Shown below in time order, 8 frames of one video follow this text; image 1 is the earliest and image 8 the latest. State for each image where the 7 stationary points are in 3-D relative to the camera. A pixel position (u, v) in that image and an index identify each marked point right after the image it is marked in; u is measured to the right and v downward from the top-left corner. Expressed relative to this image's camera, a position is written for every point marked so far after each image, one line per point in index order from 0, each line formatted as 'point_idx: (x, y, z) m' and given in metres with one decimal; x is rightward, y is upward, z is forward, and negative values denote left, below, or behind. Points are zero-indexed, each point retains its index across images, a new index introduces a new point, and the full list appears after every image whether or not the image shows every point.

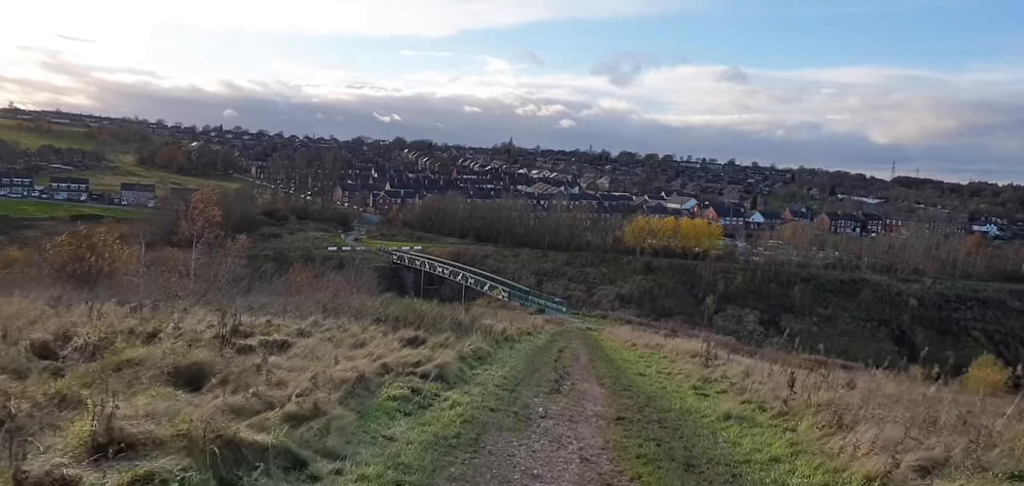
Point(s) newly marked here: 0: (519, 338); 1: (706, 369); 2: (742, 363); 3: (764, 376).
0: (+0.2, -2.3, +17.5) m
1: (+3.5, -2.2, +12.6) m
2: (+4.8, -2.5, +15.1) m
3: (+4.2, -2.2, +11.8) m
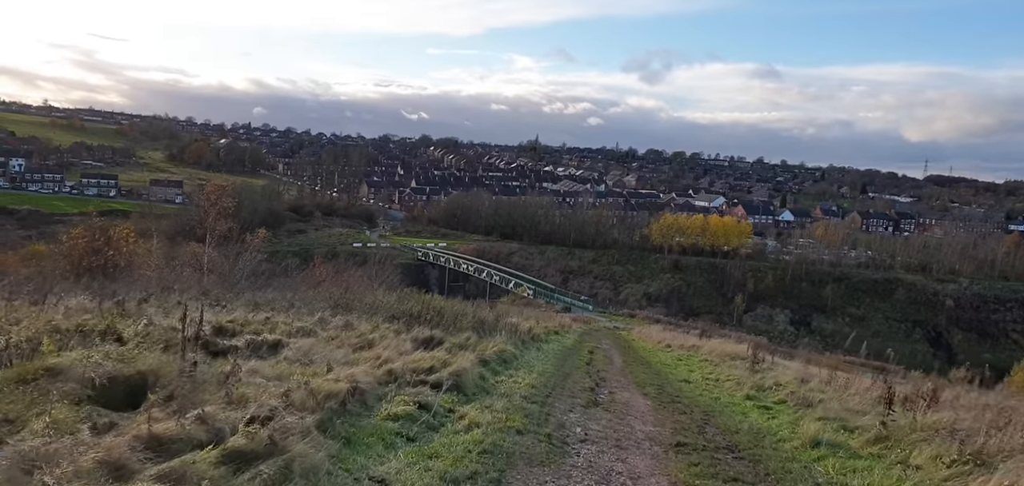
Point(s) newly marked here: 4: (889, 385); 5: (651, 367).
0: (+0.8, -2.1, +16.4) m
1: (+3.9, -2.1, +11.3) m
2: (+5.3, -2.4, +13.9) m
3: (+4.6, -2.1, +10.5) m
4: (+5.6, -2.1, +10.4) m
5: (+2.3, -2.1, +12.2) m
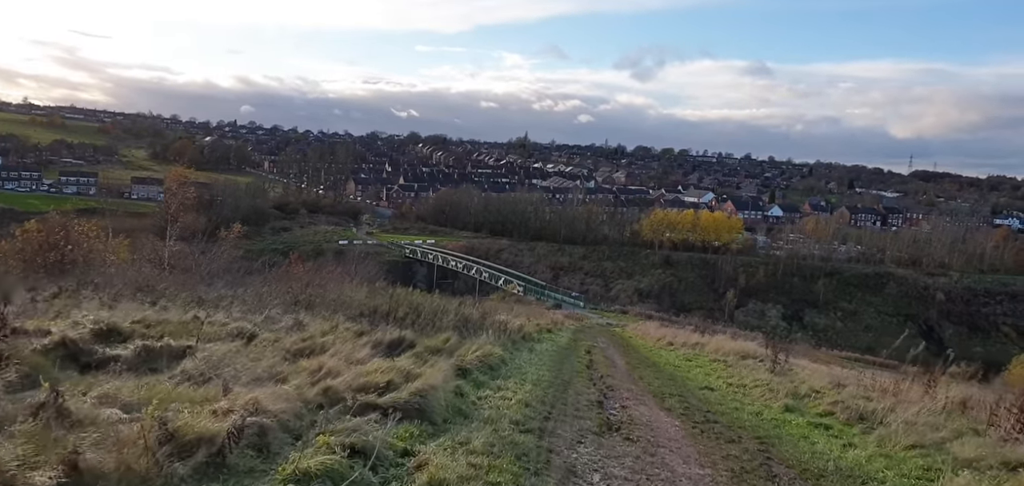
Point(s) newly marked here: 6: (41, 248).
0: (+0.6, -1.9, +14.8) m
1: (+3.7, -1.8, +9.9) m
2: (+5.1, -2.2, +12.4) m
3: (+4.5, -1.9, +9.1) m
4: (+5.4, -1.9, +8.9) m
5: (+2.2, -1.9, +10.6) m
6: (-13.1, -0.2, +20.0) m
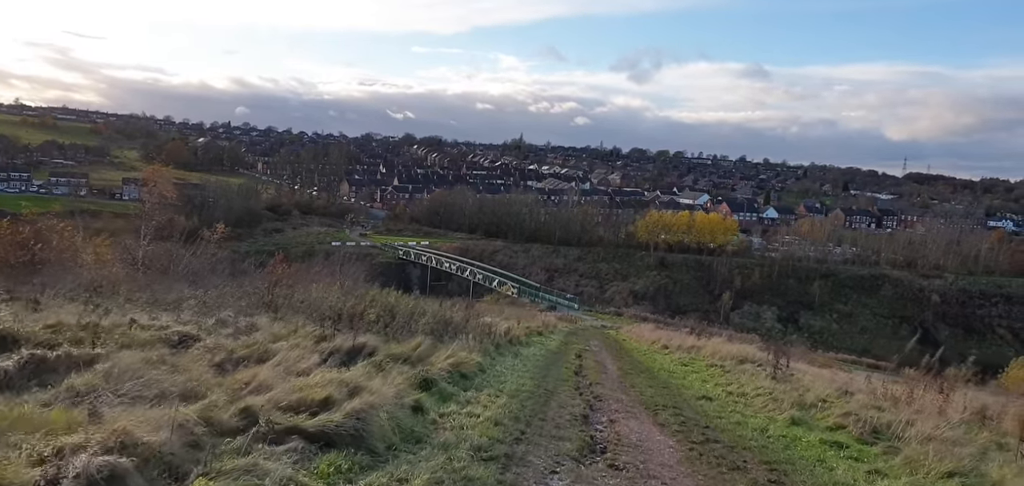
0: (+0.3, -1.9, +14.1) m
1: (+3.5, -1.8, +9.2) m
2: (+4.9, -2.1, +11.7) m
3: (+4.2, -1.8, +8.4) m
4: (+5.2, -1.9, +8.2) m
5: (+1.9, -1.9, +9.9) m
6: (-13.4, -0.1, +19.2) m
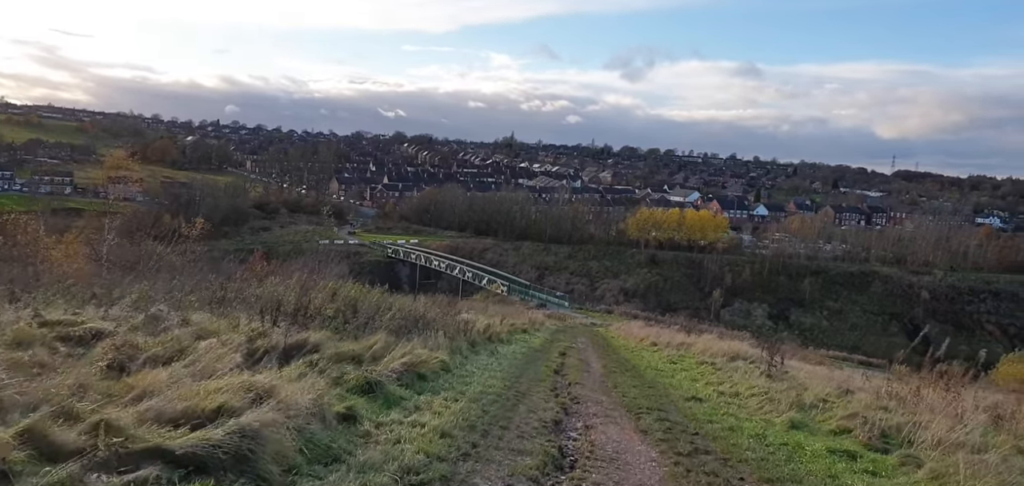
0: (-0.1, -1.7, +13.4) m
1: (+3.2, -1.7, +8.5) m
2: (+4.5, -2.0, +11.1) m
3: (+3.9, -1.7, +7.7) m
4: (+4.9, -1.7, +7.6) m
5: (+1.6, -1.7, +9.3) m
6: (-13.8, 0.0, +18.3) m
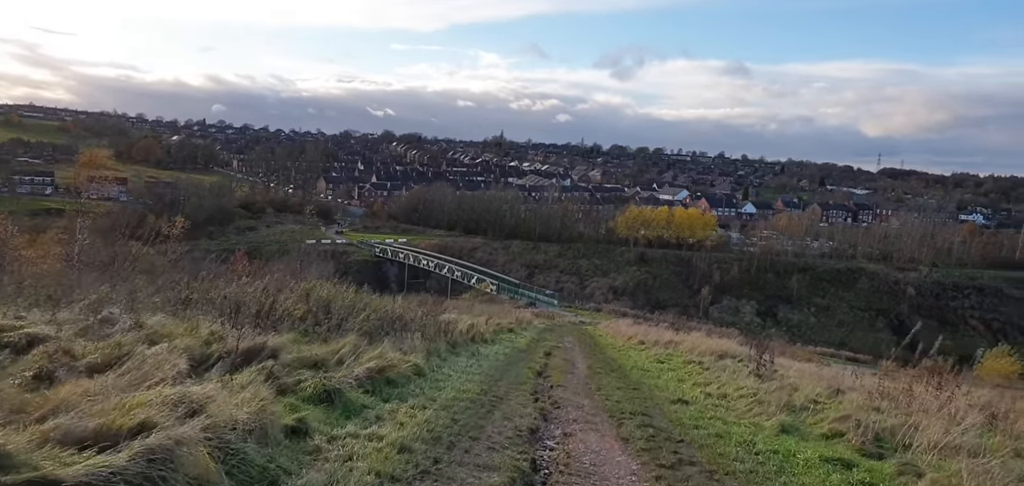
0: (-0.3, -1.7, +13.1) m
1: (+3.0, -1.6, +8.2) m
2: (+4.3, -1.9, +10.8) m
3: (+3.7, -1.6, +7.5) m
4: (+4.7, -1.7, +7.3) m
5: (+1.4, -1.7, +9.0) m
6: (-14.2, 0.0, +17.8) m
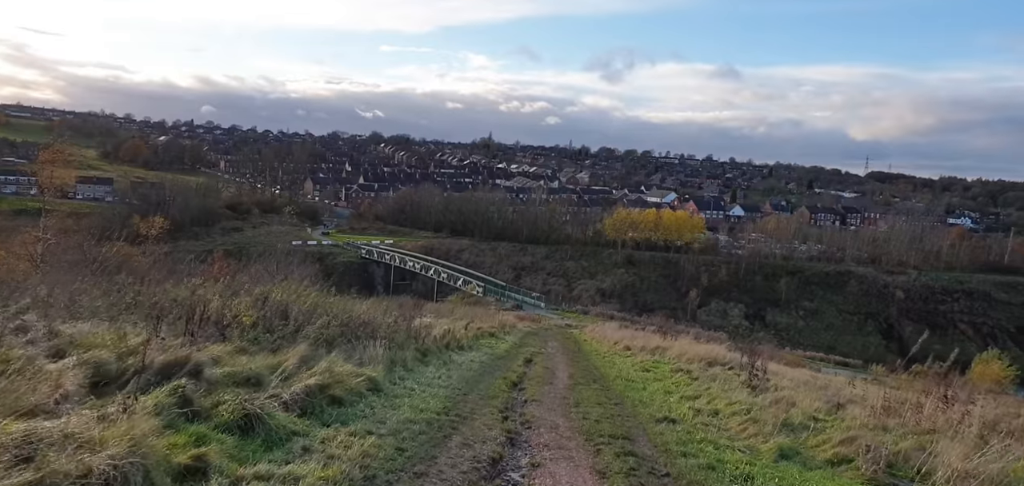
0: (-0.7, -1.7, +12.5) m
1: (+2.7, -1.6, +7.7) m
2: (+4.0, -1.9, +10.3) m
3: (+3.5, -1.6, +6.9) m
4: (+4.5, -1.7, +6.8) m
5: (+1.1, -1.7, +8.4) m
6: (-14.6, 0.0, +17.0) m
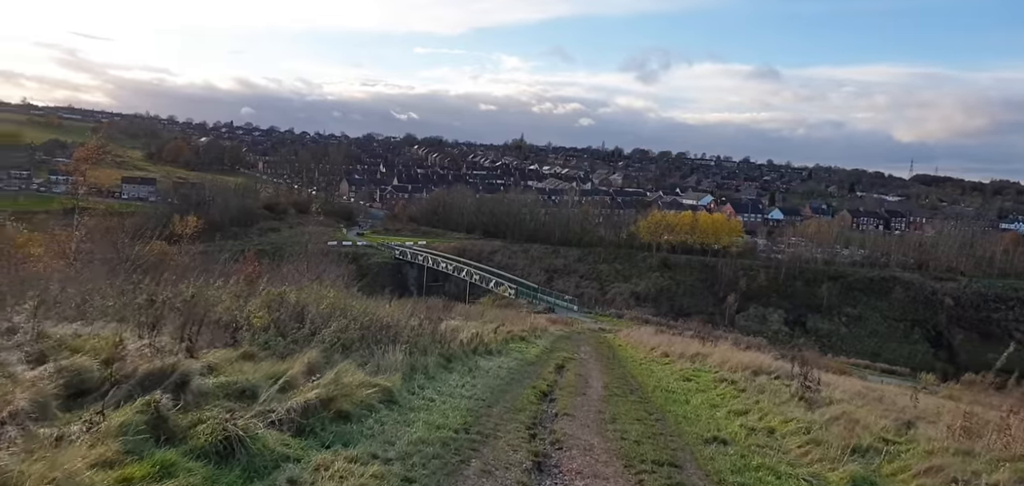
0: (-0.2, -1.7, +11.9) m
1: (+3.0, -1.6, +6.9) m
2: (+4.4, -2.0, +9.5) m
3: (+3.7, -1.6, +6.1) m
4: (+4.7, -1.7, +6.0) m
5: (+1.5, -1.7, +7.7) m
6: (-13.8, +0.1, +17.1) m
